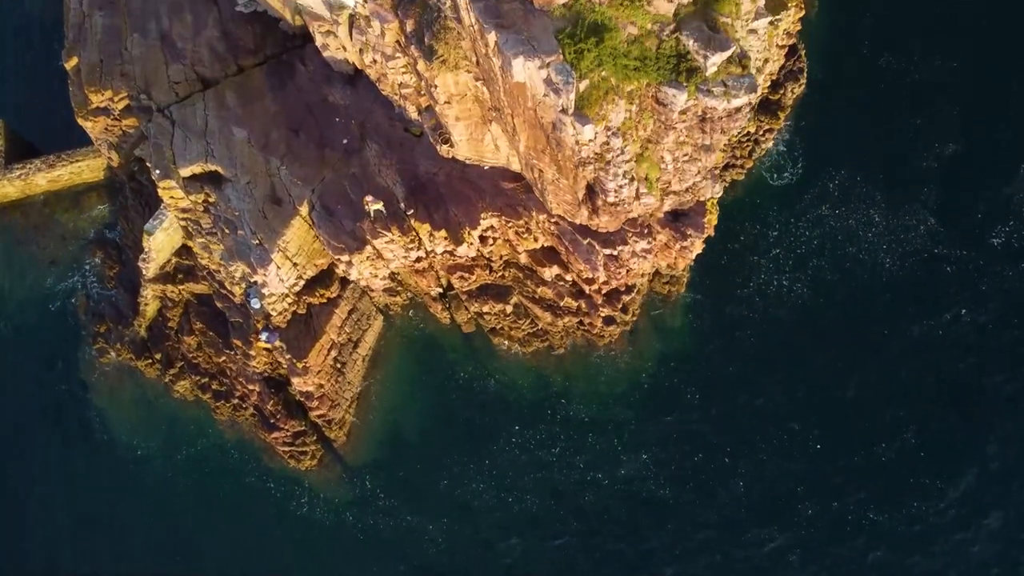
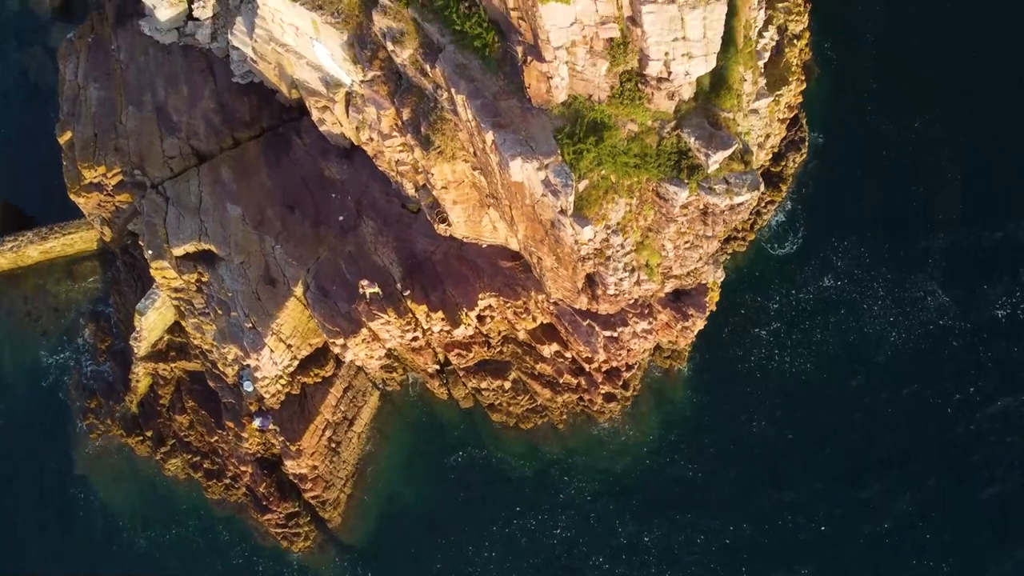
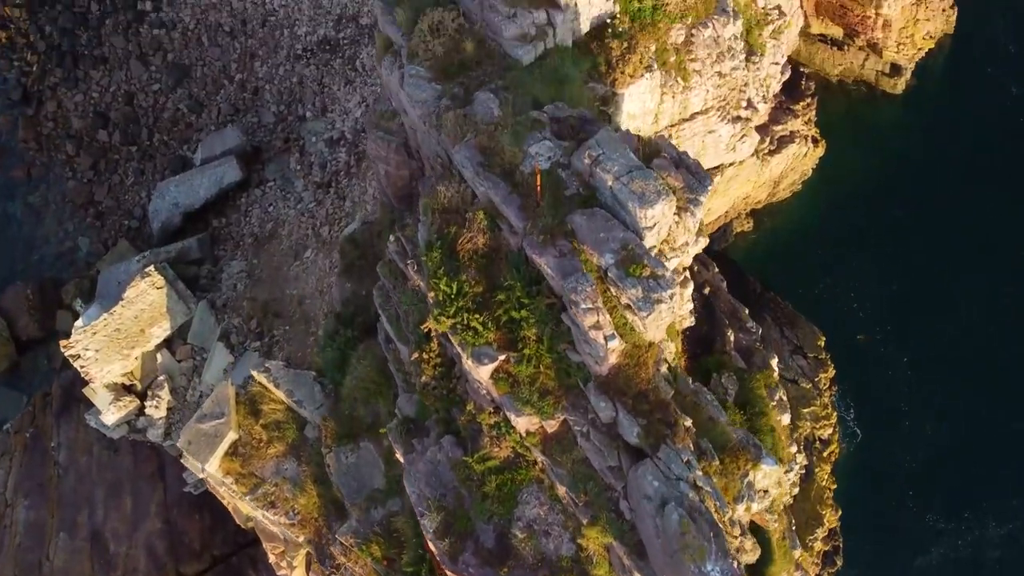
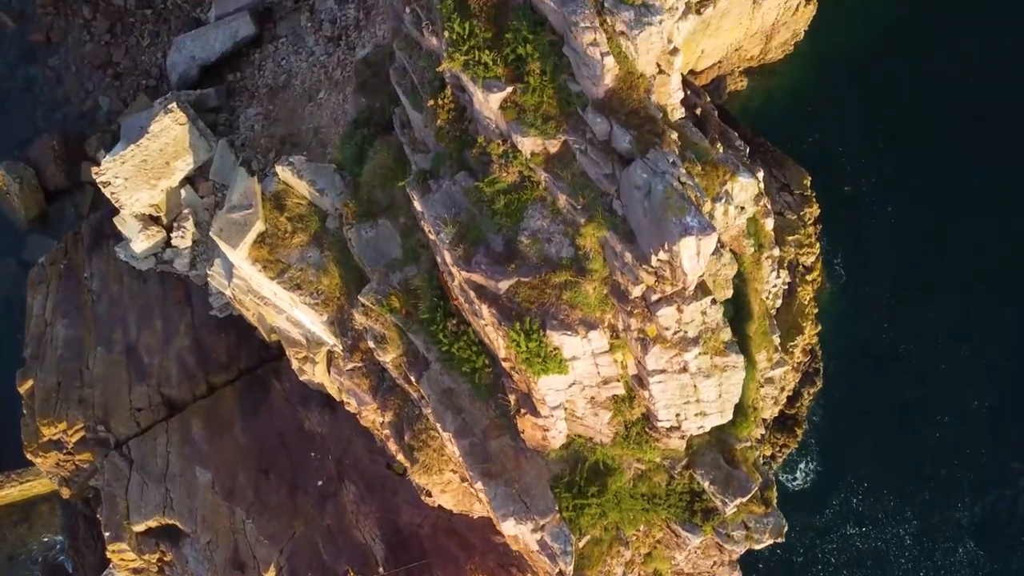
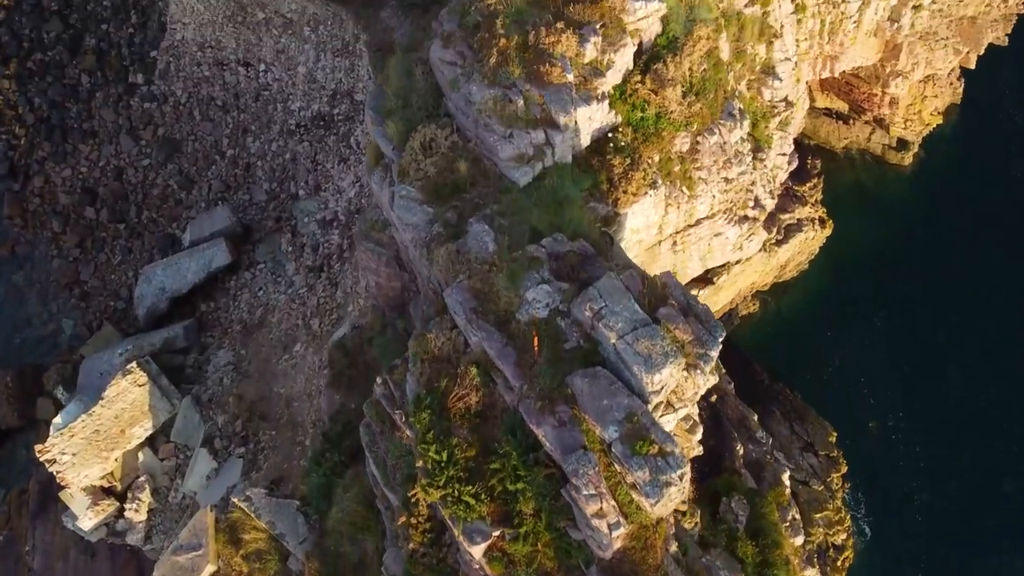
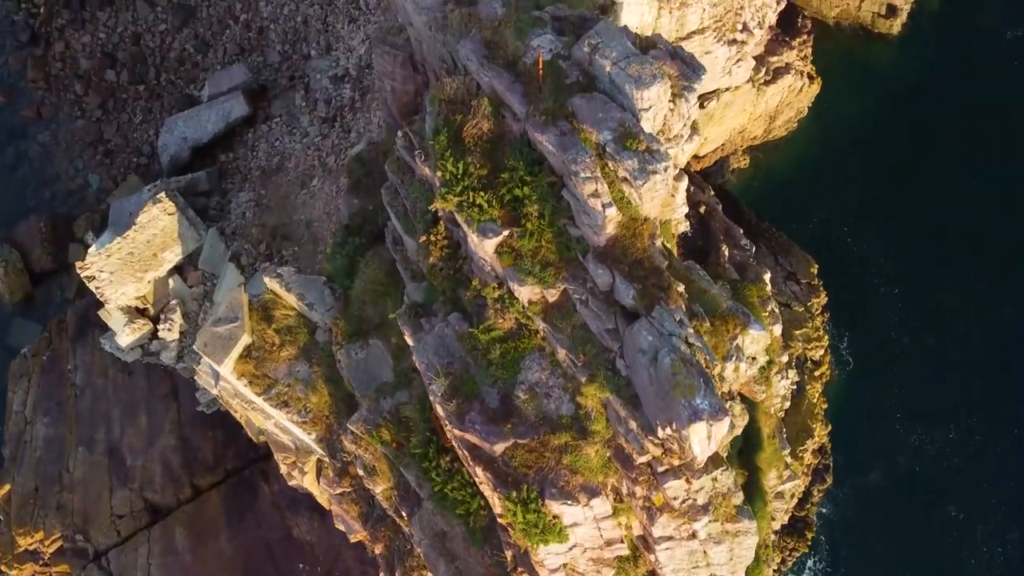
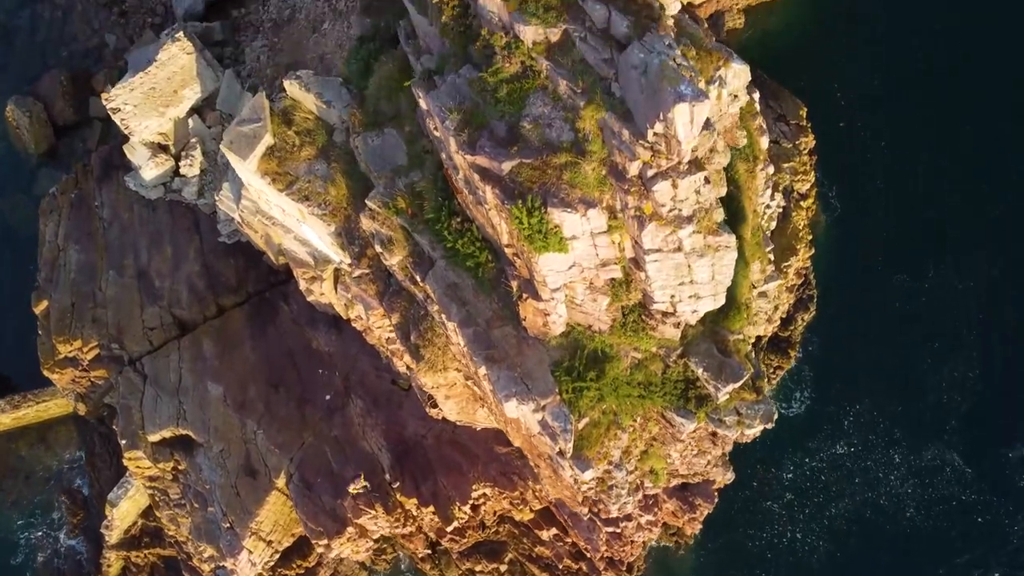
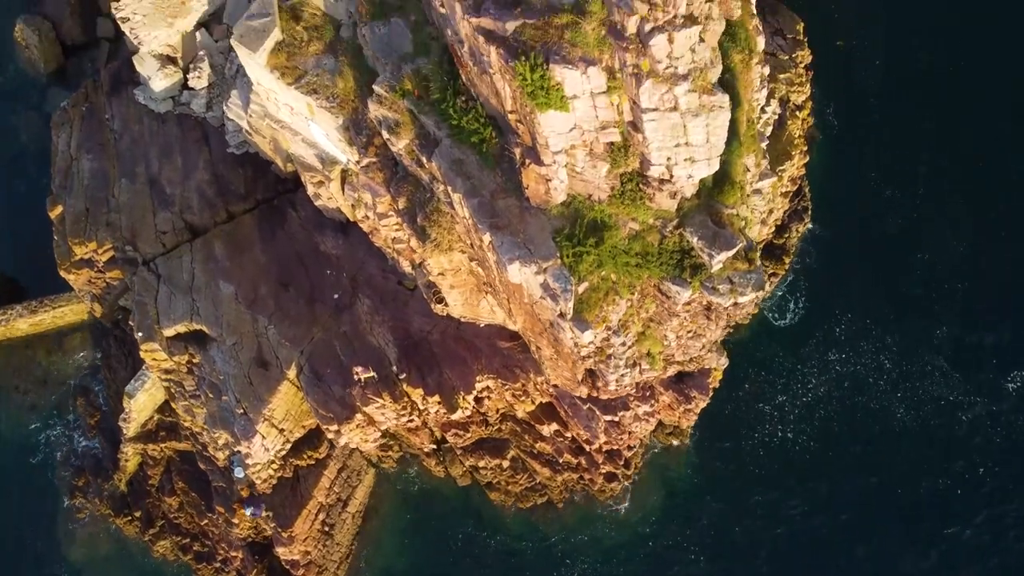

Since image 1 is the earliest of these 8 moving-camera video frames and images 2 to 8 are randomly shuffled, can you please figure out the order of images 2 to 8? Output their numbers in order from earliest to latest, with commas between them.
2, 8, 7, 4, 6, 3, 5
